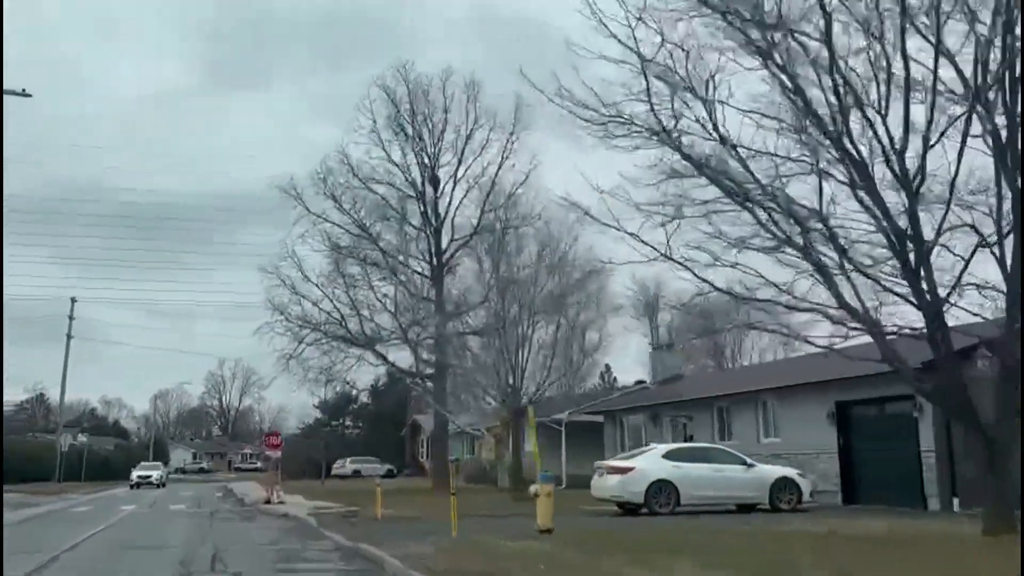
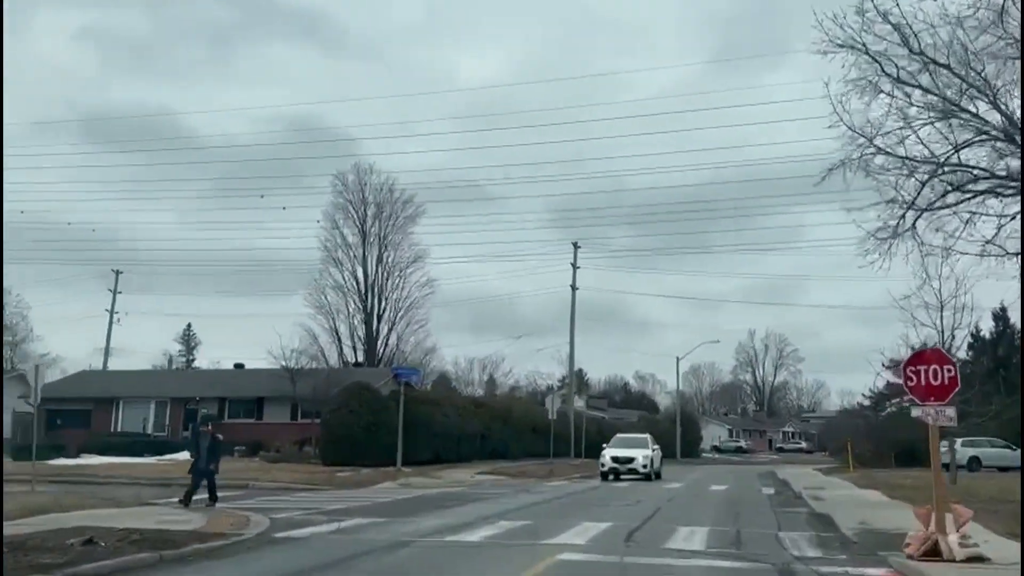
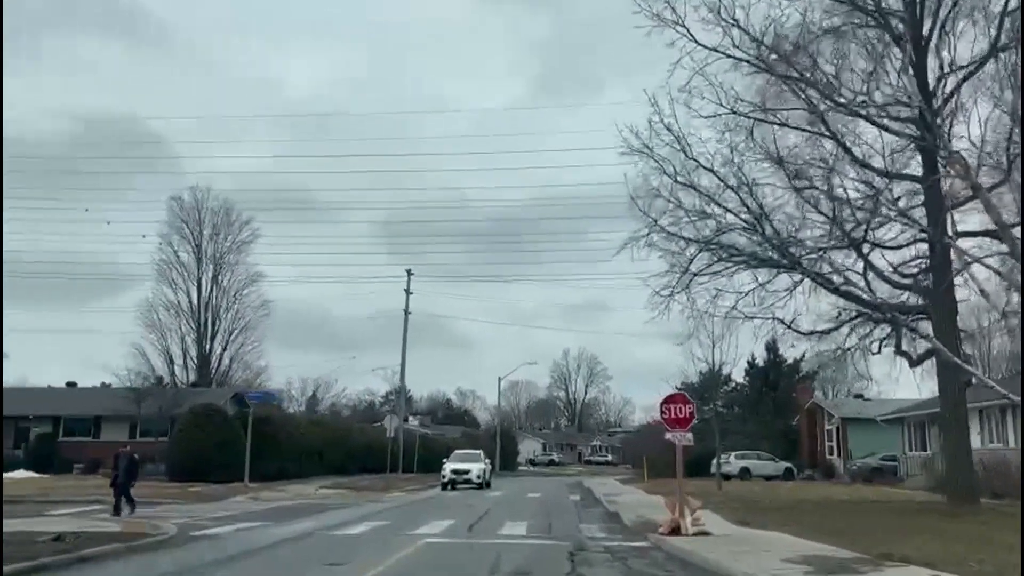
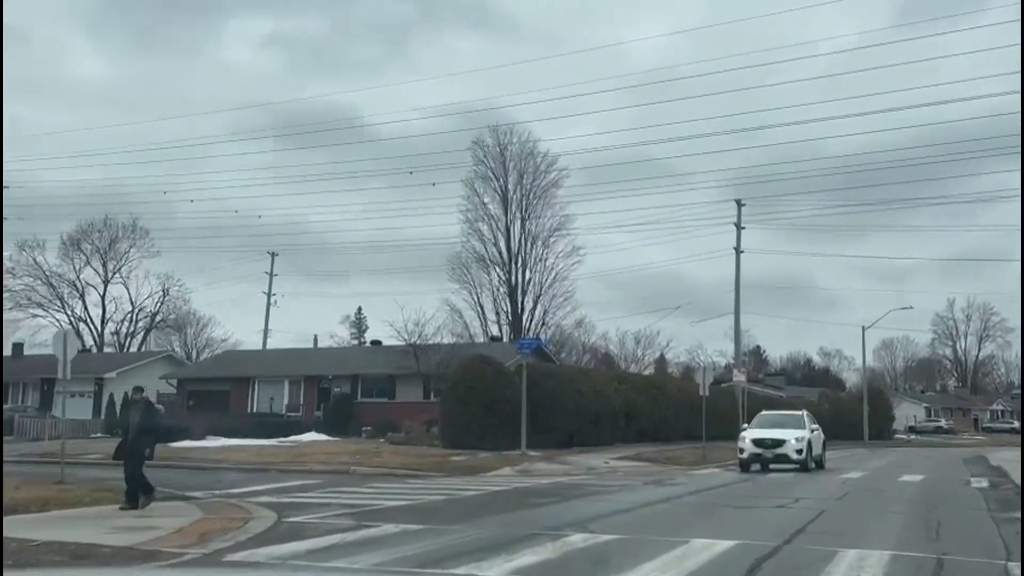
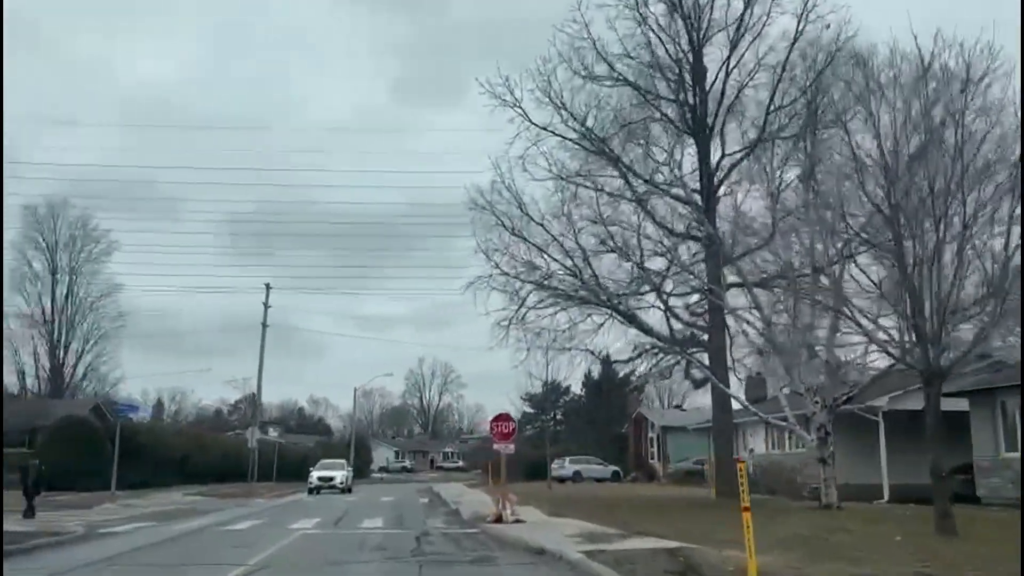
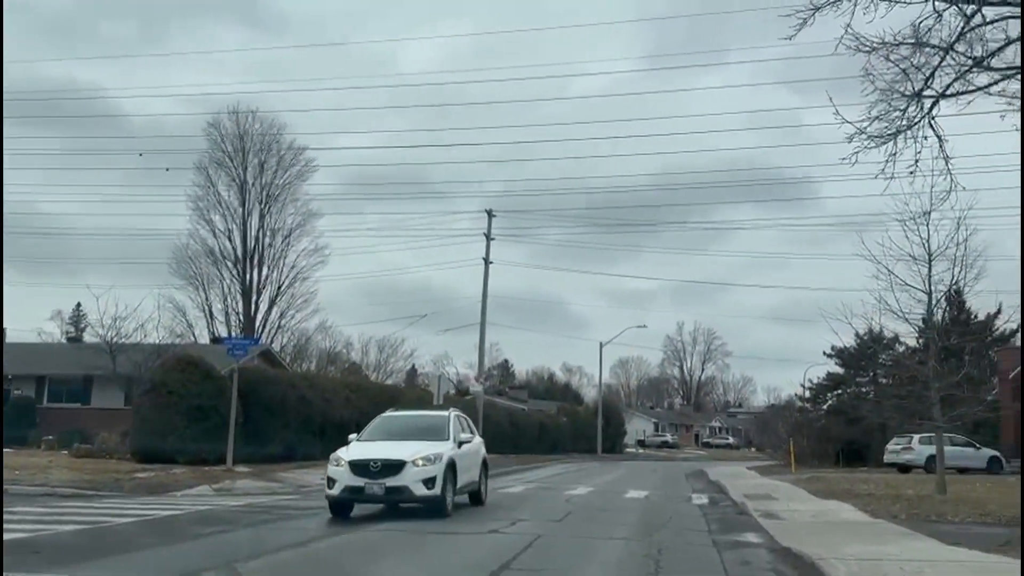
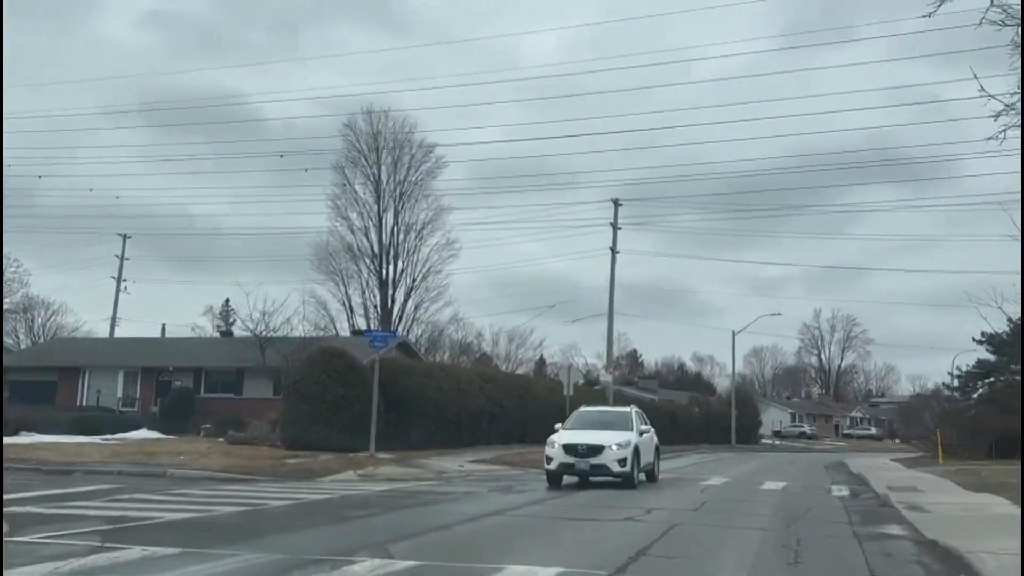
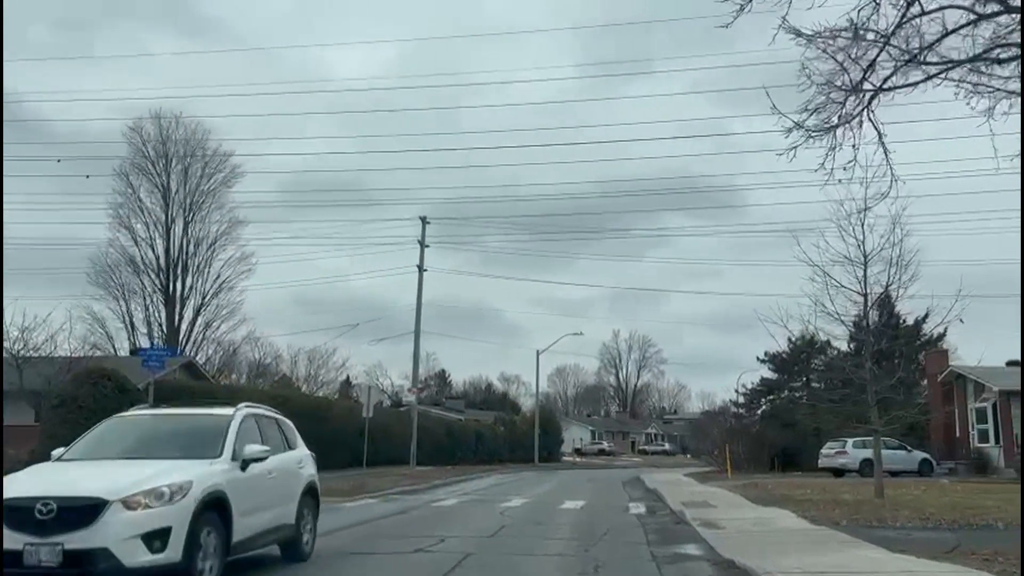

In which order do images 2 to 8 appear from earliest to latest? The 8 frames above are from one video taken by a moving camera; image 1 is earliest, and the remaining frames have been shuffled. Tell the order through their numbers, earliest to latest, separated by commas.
5, 3, 2, 4, 7, 6, 8
